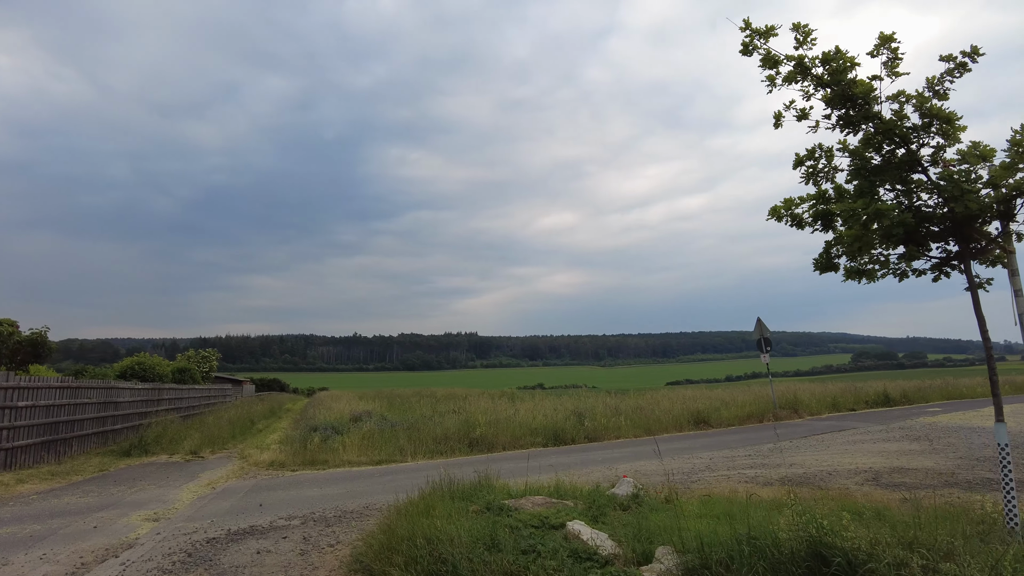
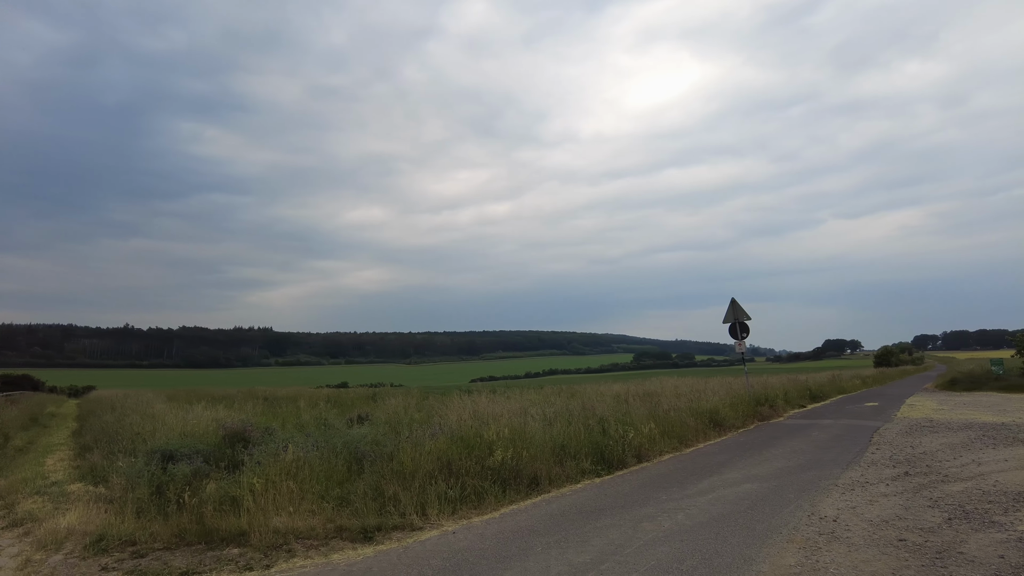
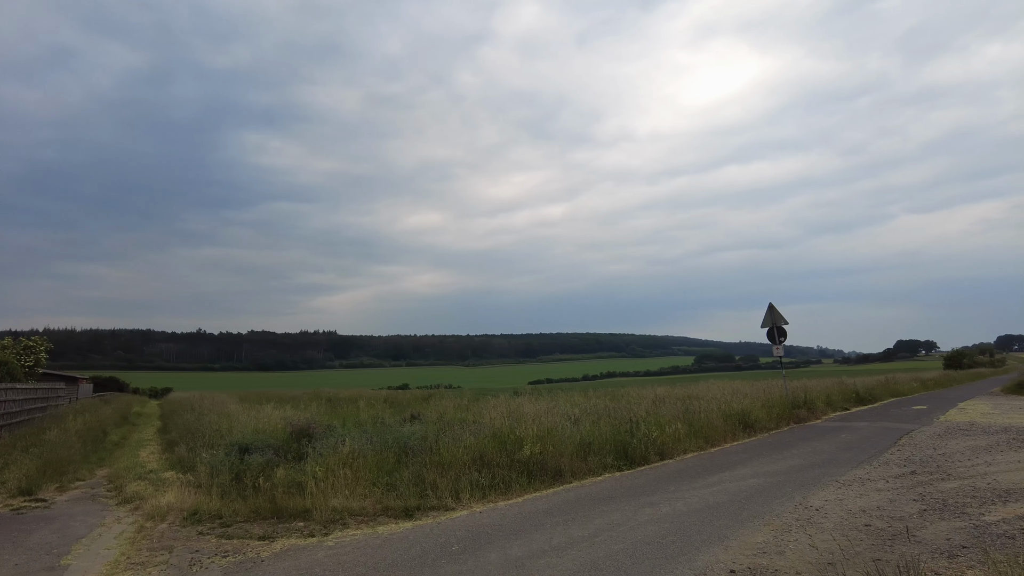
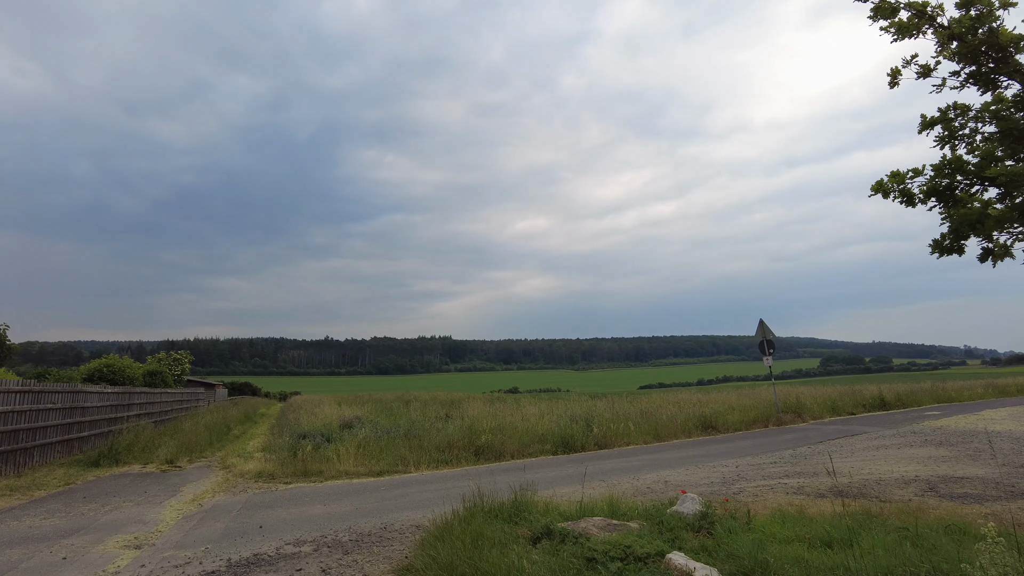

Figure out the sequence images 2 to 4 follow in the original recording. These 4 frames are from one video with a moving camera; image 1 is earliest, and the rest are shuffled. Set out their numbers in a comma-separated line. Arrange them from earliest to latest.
4, 3, 2
